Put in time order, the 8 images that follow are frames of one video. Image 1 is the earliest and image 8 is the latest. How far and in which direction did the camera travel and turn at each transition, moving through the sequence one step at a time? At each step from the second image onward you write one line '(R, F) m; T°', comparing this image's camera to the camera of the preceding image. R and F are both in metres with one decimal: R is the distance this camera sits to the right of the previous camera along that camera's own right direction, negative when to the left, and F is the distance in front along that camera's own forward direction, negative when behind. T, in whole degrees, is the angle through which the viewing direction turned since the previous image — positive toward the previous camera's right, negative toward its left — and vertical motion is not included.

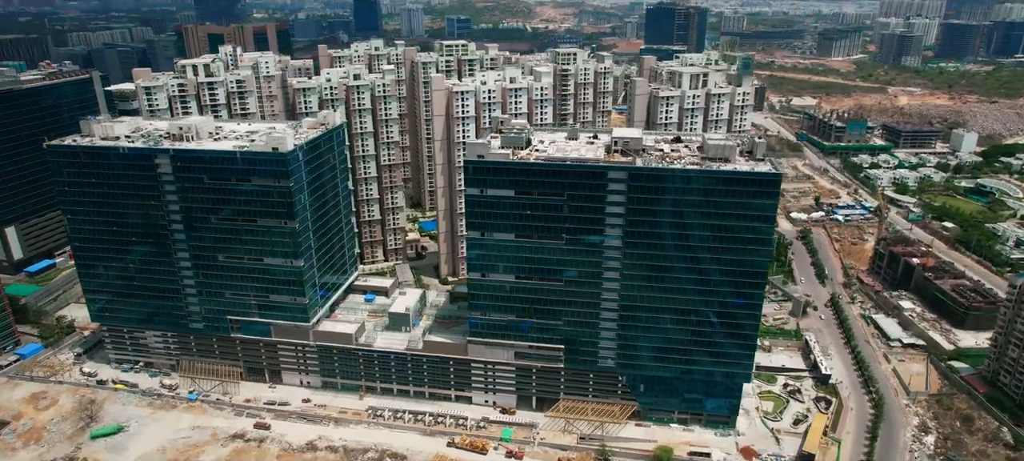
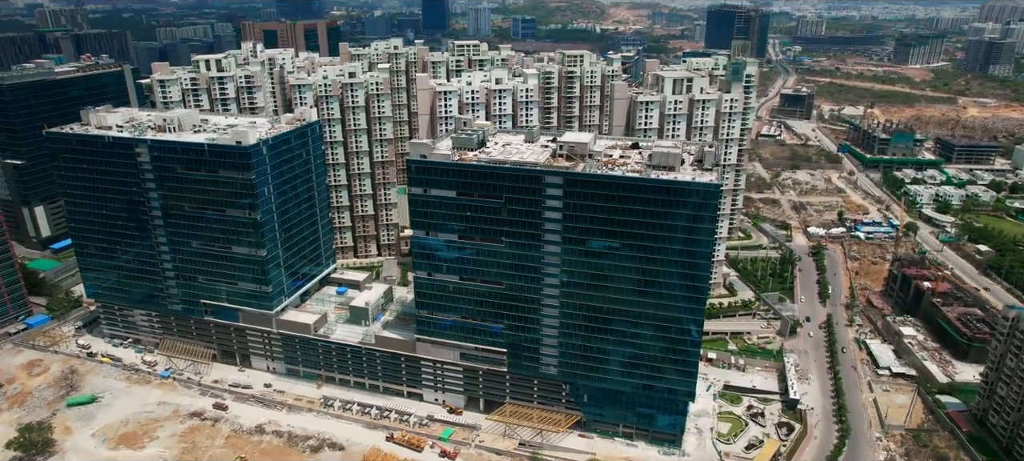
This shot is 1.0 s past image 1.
(+19.3, +1.3) m; -6°
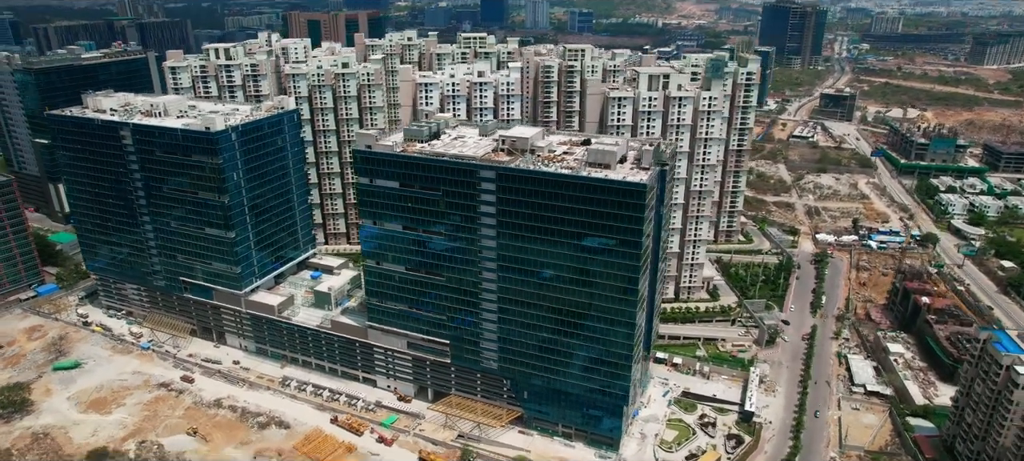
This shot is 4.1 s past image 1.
(+18.2, +1.0) m; -6°
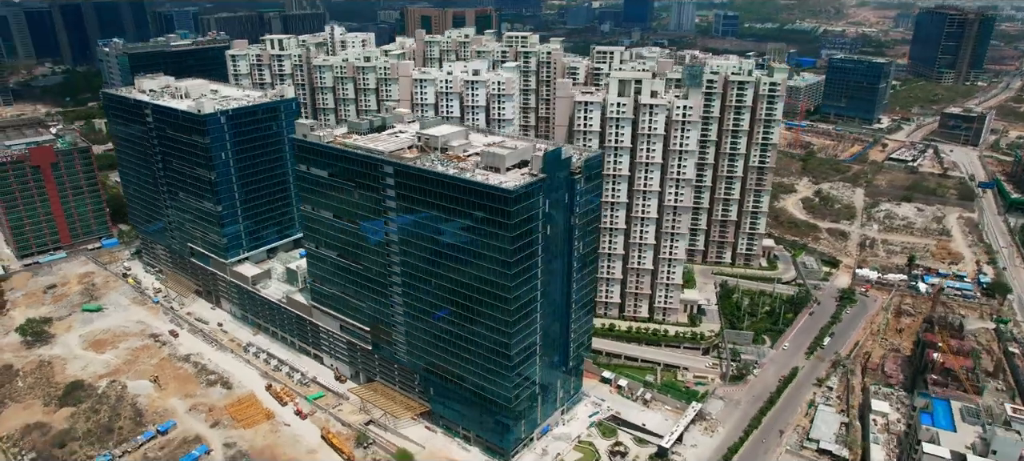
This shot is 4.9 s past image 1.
(+35.0, +4.7) m; -13°
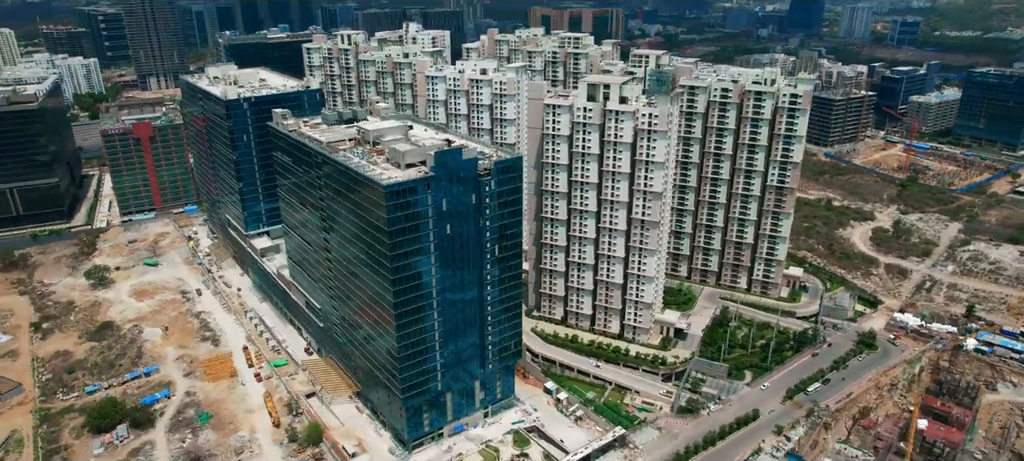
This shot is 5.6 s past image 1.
(+35.1, +4.4) m; -14°
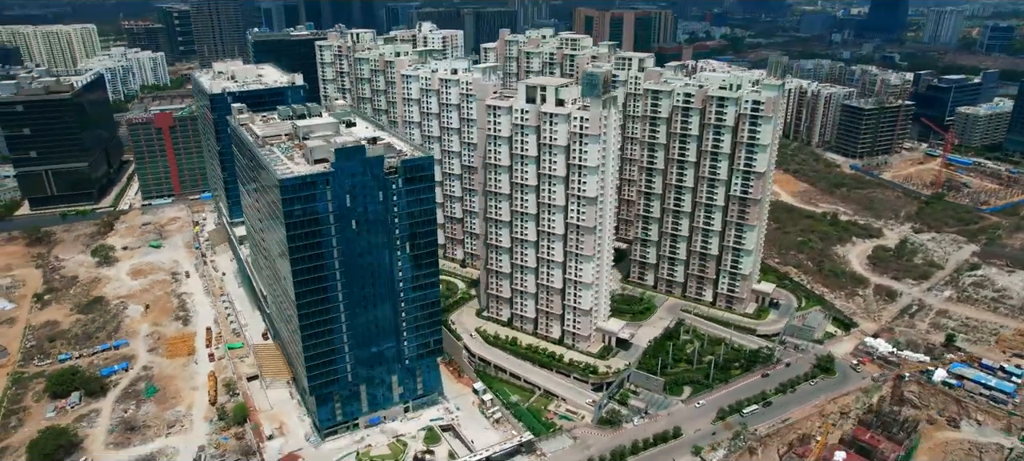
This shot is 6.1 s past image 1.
(+23.8, +1.2) m; -7°
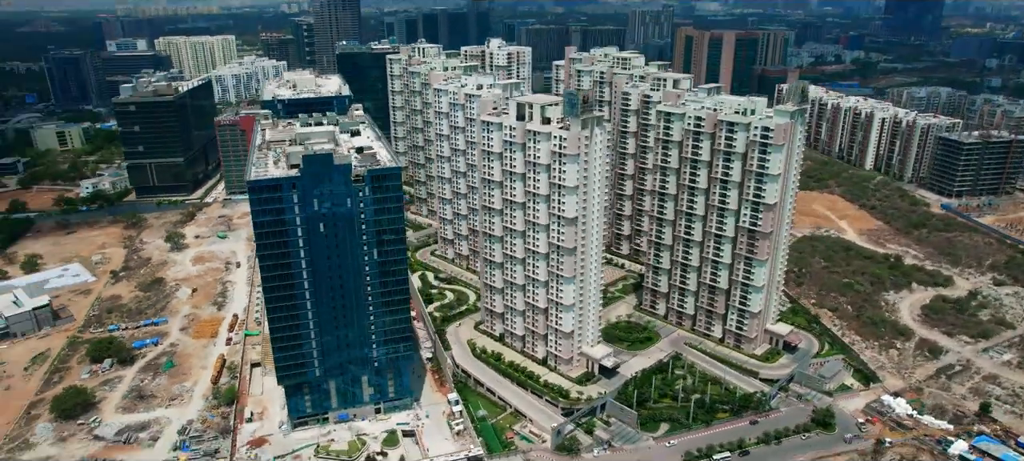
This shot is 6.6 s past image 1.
(+23.5, +2.0) m; -11°
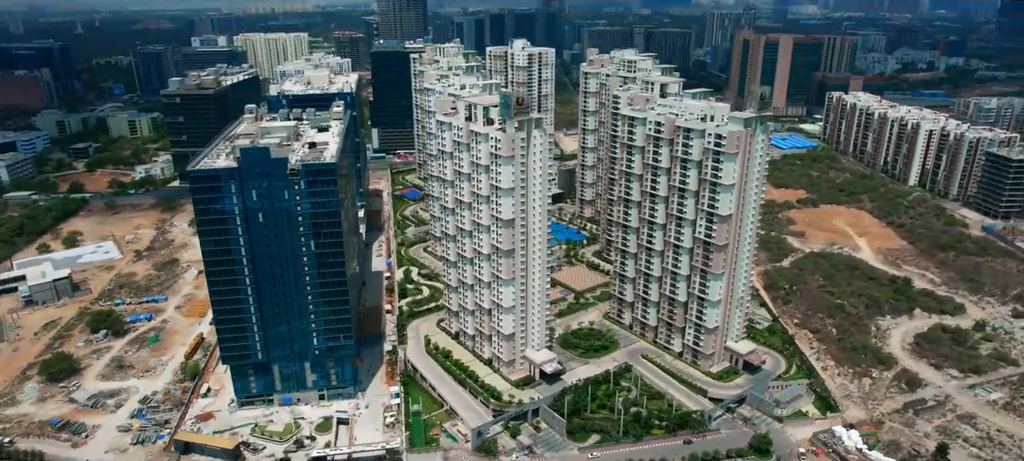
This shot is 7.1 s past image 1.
(+23.6, +1.3) m; -7°
